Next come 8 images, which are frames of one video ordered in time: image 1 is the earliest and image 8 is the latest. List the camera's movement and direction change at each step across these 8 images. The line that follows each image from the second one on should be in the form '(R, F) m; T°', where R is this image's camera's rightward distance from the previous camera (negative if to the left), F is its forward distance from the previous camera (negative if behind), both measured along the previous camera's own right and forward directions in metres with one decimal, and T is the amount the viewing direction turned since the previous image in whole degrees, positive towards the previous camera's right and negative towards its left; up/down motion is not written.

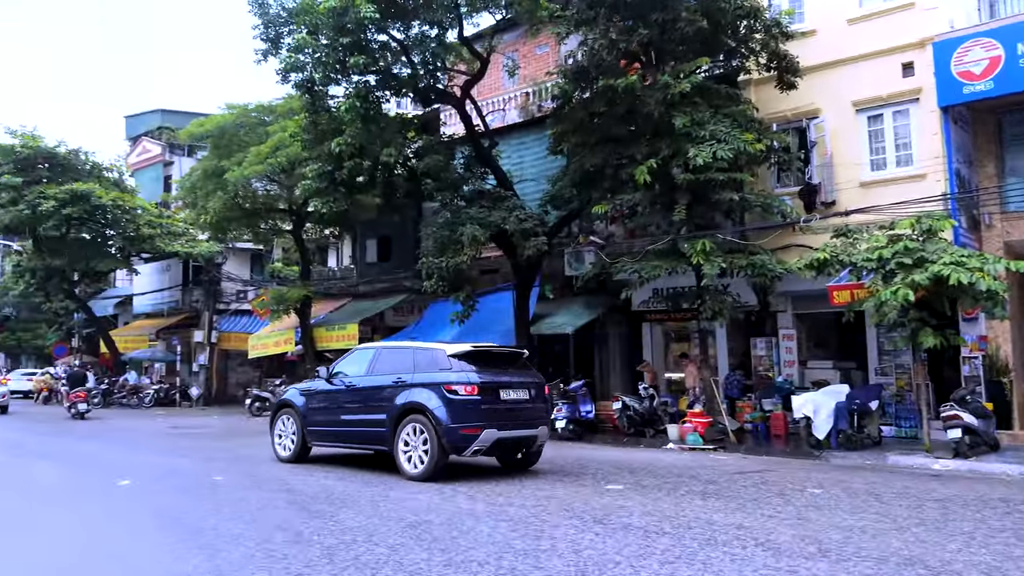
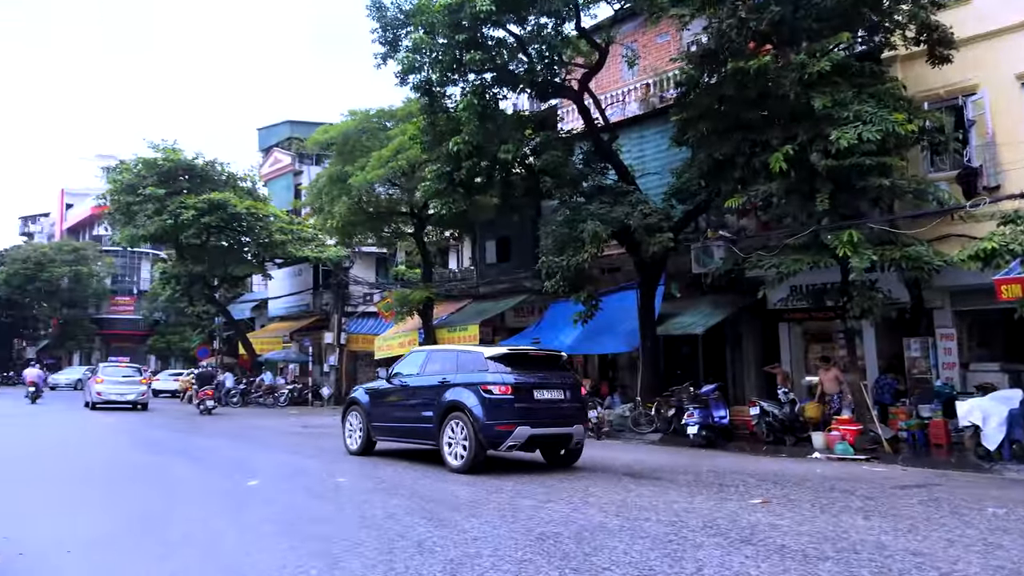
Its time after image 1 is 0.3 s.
(-0.1, +0.5) m; -9°
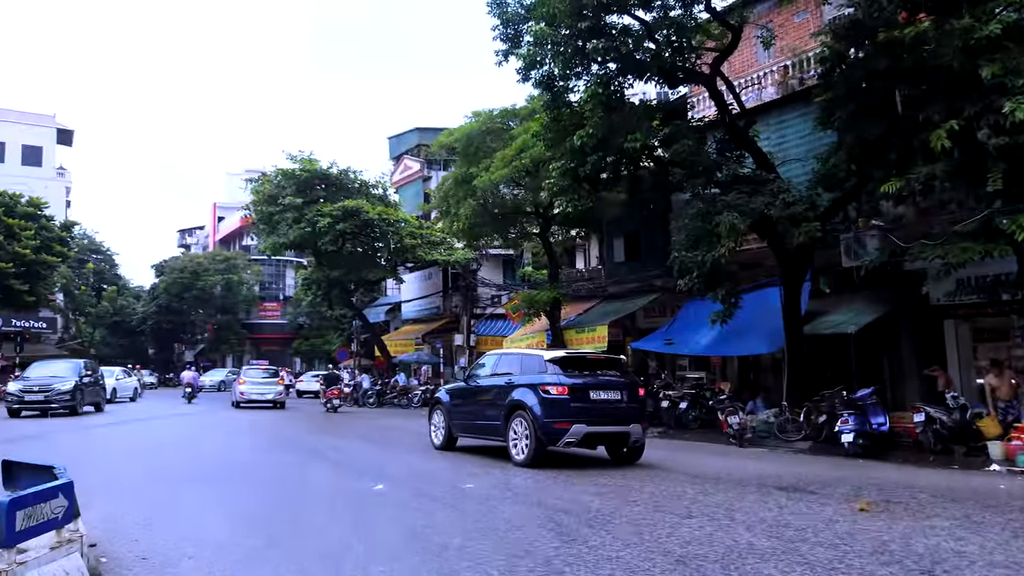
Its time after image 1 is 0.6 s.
(0.0, +0.5) m; -9°
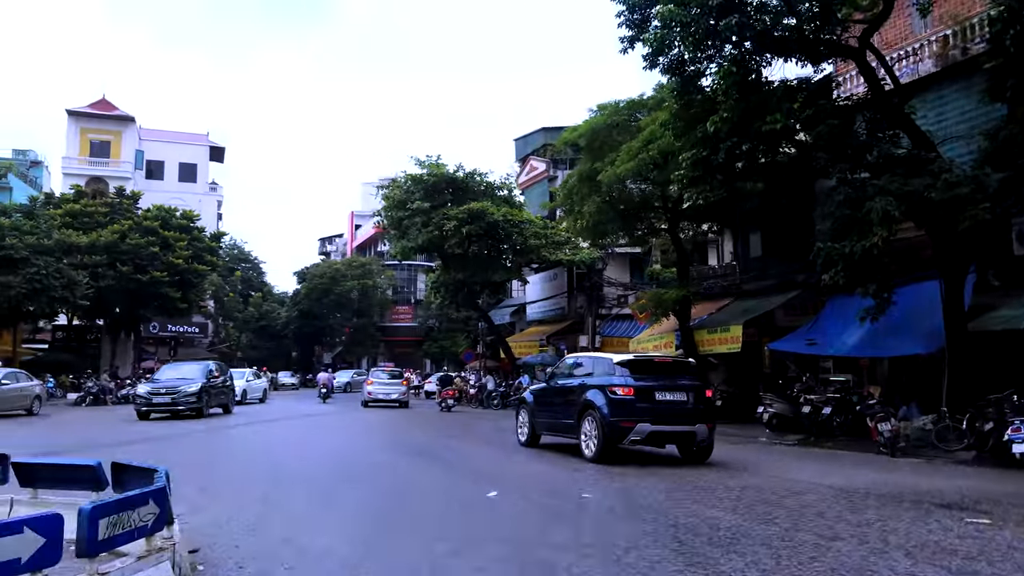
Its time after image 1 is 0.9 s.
(+0.1, +0.5) m; -9°
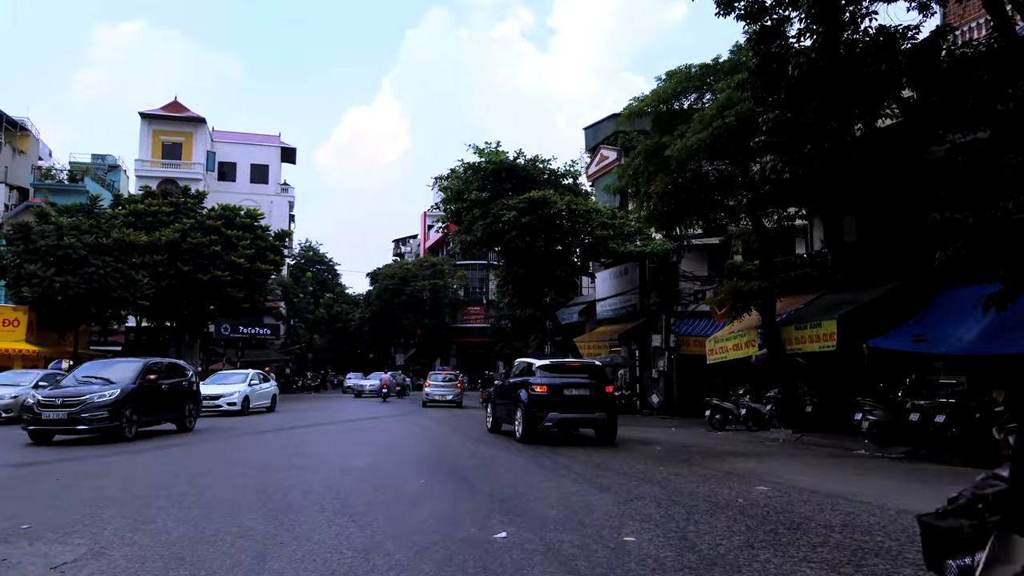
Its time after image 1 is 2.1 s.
(+0.5, +1.9) m; -6°
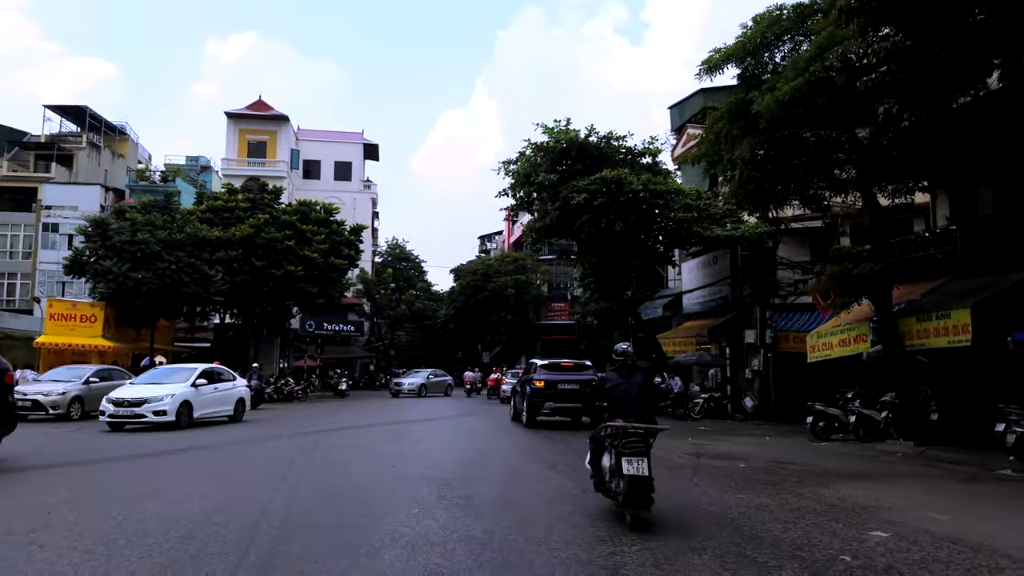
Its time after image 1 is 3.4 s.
(+0.6, +2.1) m; -7°
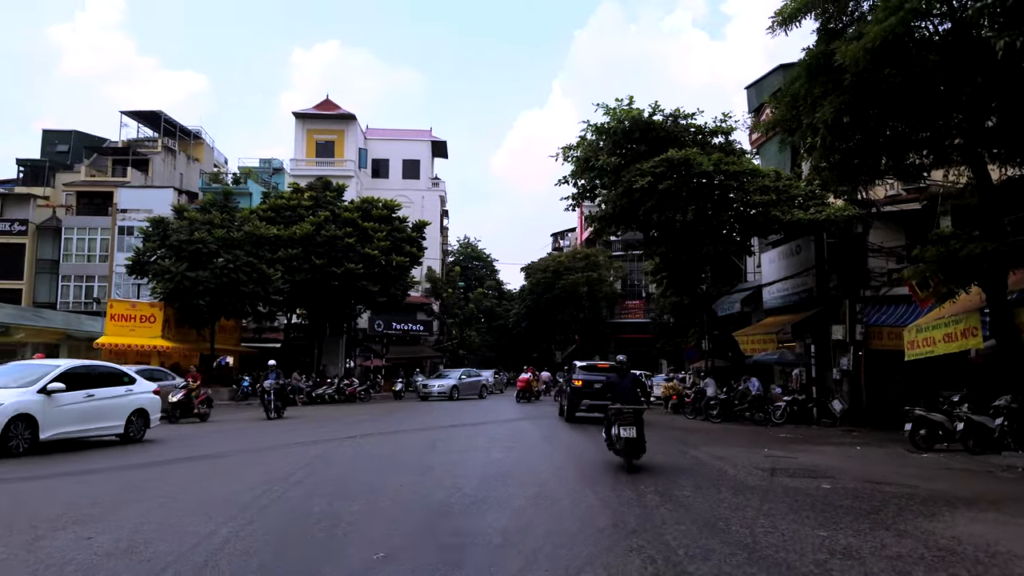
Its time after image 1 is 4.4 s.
(+0.5, +1.6) m; -6°
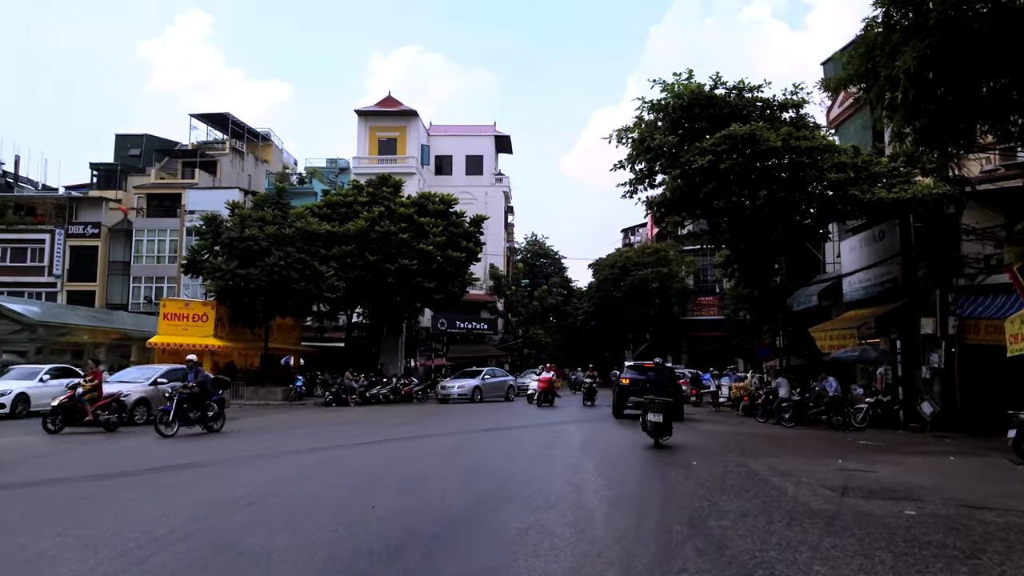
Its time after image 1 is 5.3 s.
(+0.6, +1.4) m; -5°
